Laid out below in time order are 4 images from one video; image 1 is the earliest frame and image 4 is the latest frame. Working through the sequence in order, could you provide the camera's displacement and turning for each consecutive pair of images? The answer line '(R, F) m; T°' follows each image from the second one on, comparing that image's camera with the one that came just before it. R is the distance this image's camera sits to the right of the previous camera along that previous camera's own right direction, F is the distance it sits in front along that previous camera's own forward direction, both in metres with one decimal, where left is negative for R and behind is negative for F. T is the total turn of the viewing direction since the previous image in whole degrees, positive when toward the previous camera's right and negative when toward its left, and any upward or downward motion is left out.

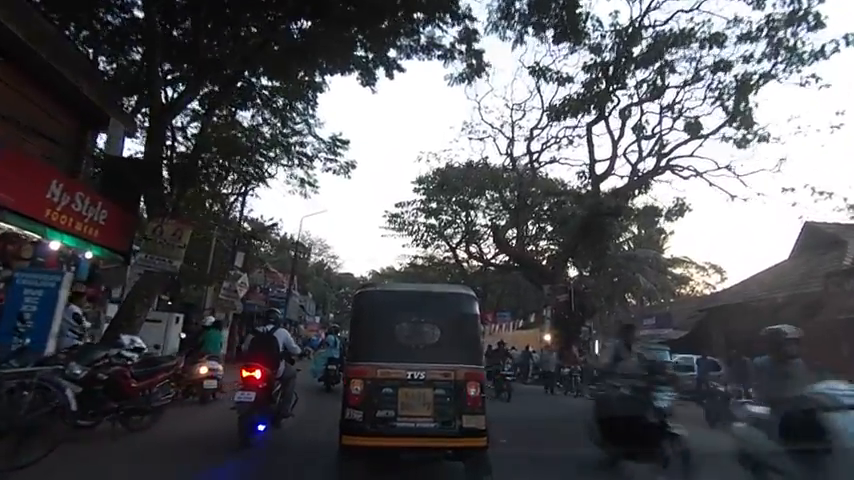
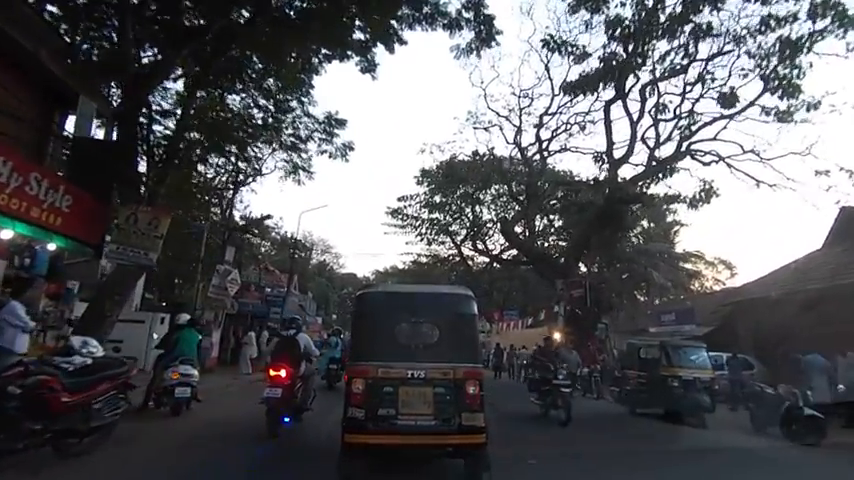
(-0.1, +1.8) m; 0°
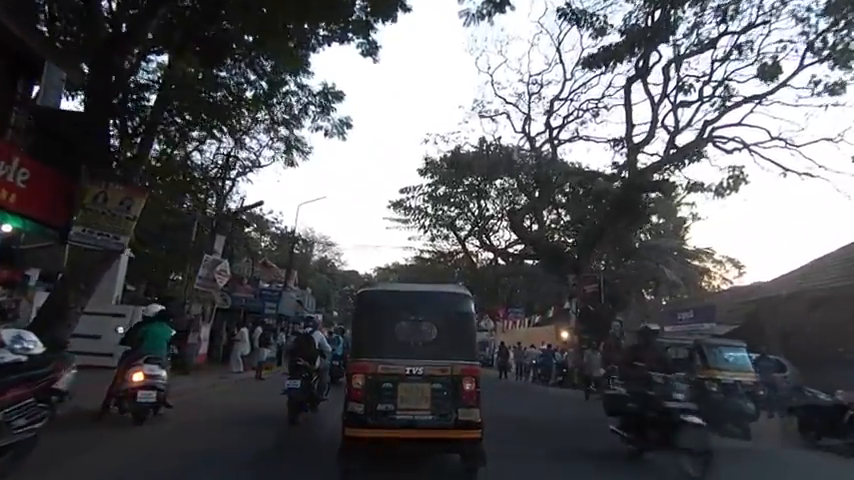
(-0.1, +1.6) m; 0°
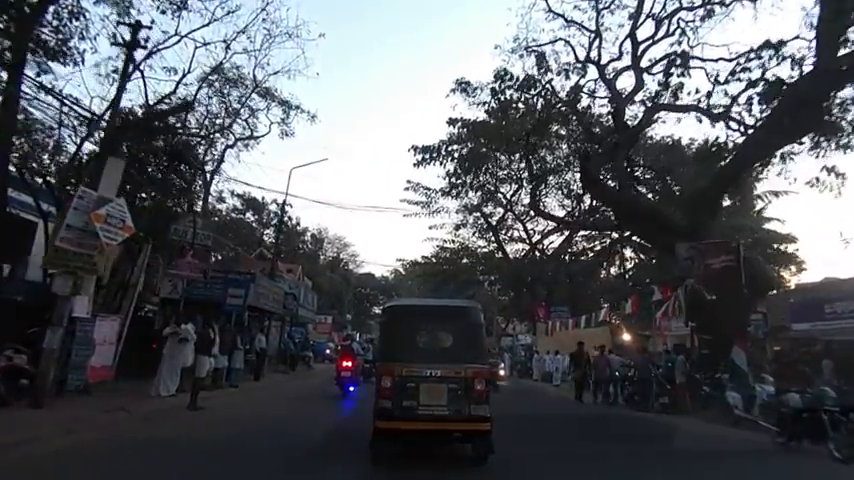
(-0.8, +8.9) m; -2°
